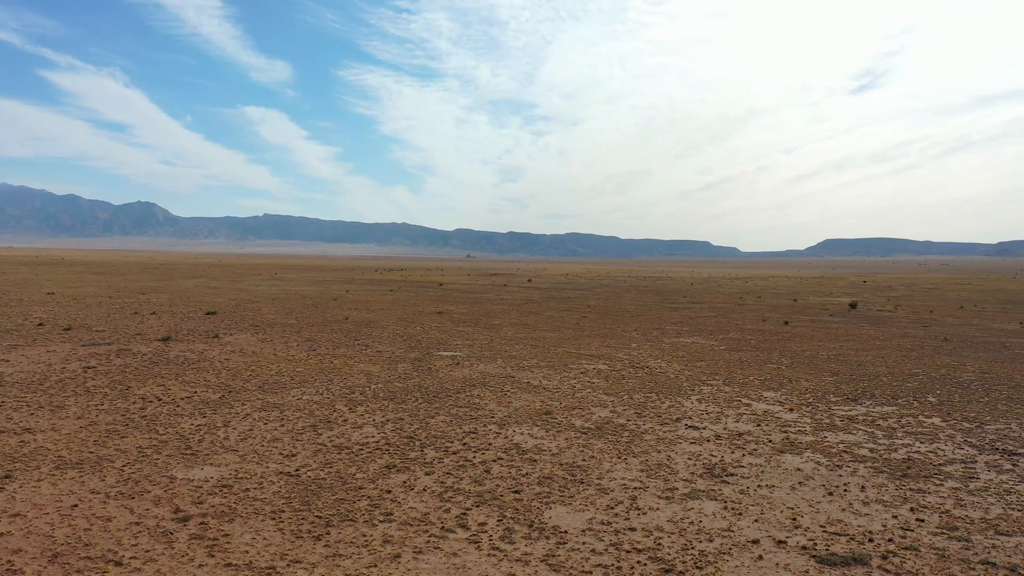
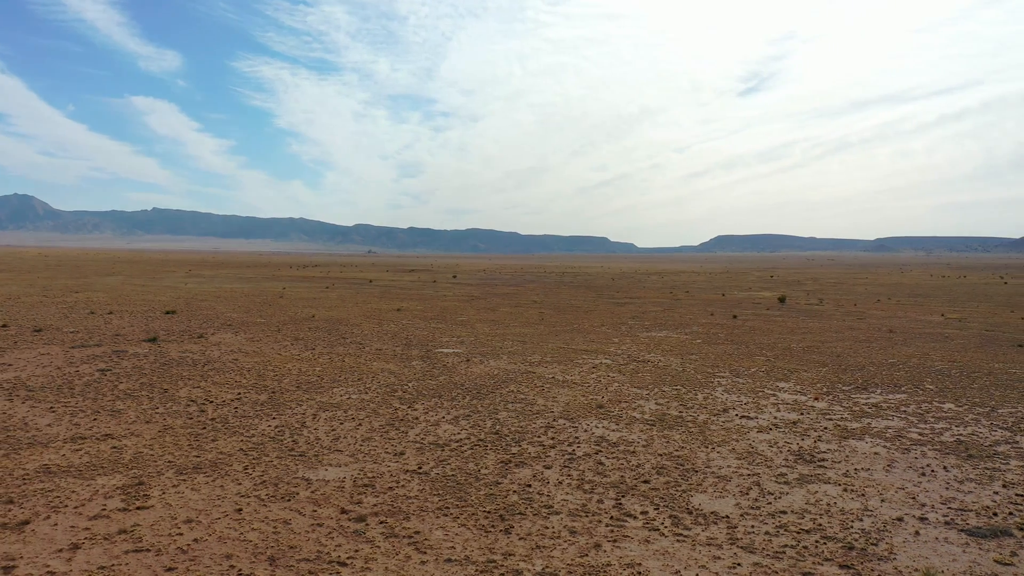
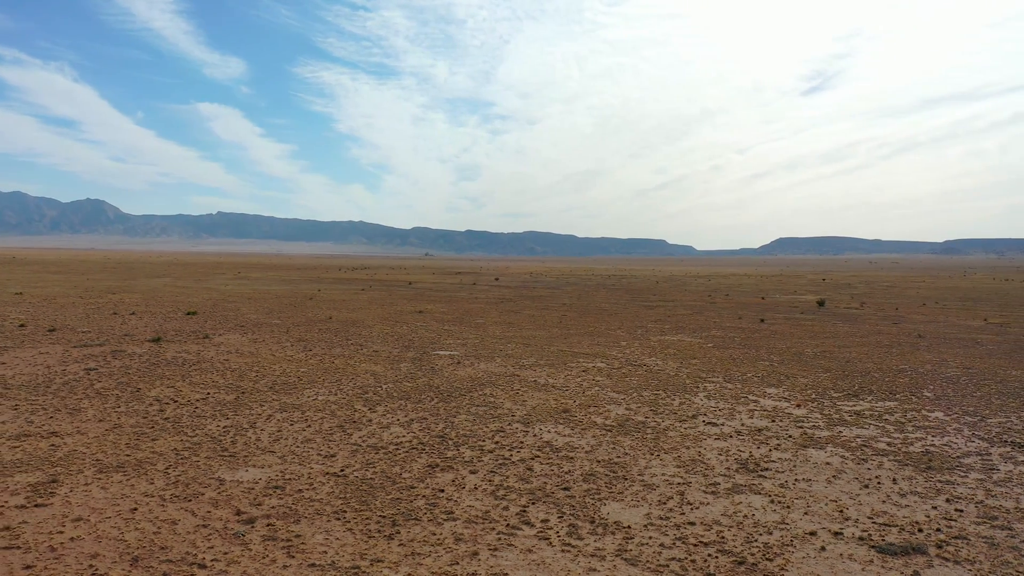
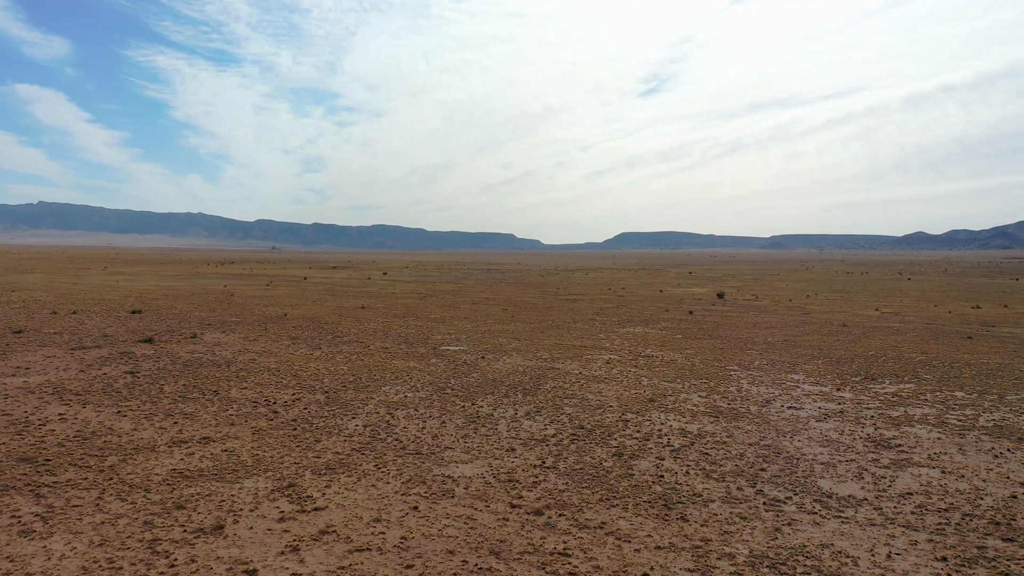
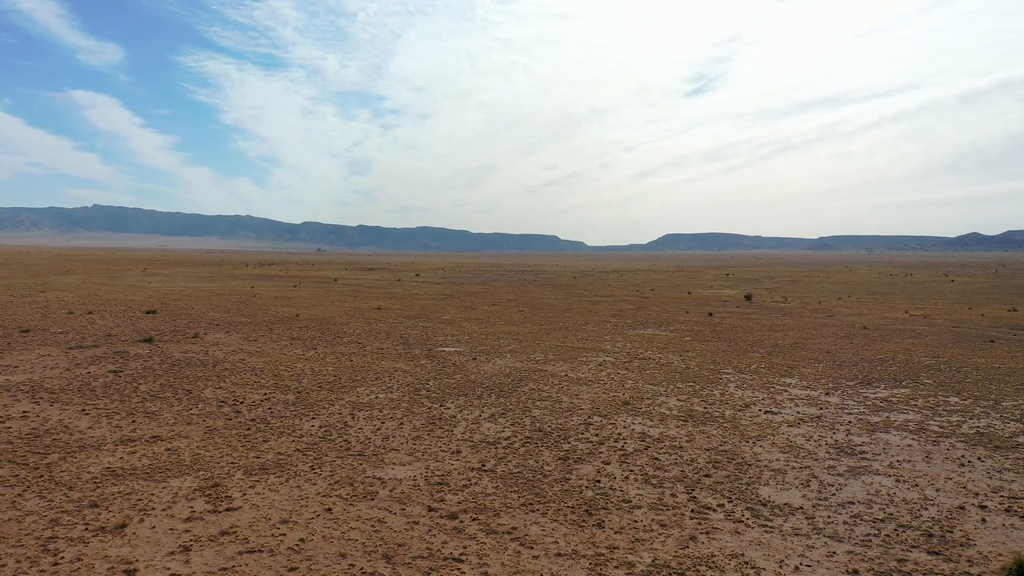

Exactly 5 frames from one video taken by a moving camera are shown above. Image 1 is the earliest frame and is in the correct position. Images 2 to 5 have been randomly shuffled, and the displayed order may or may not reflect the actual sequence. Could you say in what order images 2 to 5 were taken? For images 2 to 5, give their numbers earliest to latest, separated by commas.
3, 2, 5, 4
